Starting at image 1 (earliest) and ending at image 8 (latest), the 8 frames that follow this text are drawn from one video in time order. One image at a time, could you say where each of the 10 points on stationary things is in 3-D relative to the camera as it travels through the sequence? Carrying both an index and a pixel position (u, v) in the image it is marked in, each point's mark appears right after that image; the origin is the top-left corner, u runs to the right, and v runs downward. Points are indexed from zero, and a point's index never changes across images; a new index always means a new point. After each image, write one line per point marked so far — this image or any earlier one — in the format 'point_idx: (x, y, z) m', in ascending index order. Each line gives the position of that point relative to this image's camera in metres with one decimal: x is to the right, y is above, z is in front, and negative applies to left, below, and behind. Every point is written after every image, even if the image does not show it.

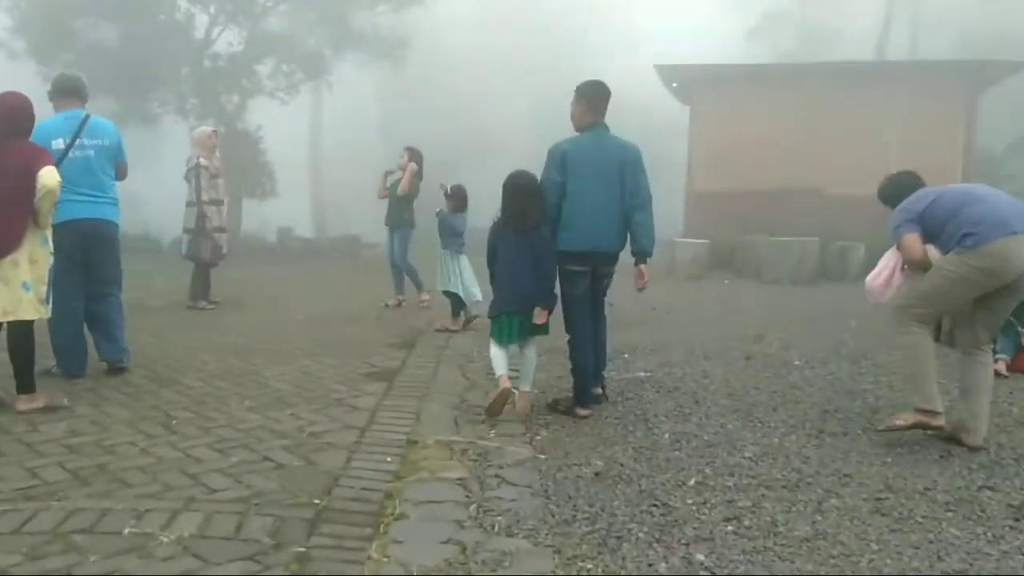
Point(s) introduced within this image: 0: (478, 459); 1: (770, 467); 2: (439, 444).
0: (-0.2, -0.9, +4.3) m
1: (+1.4, -1.0, +4.1) m
2: (-0.4, -0.9, +4.6) m
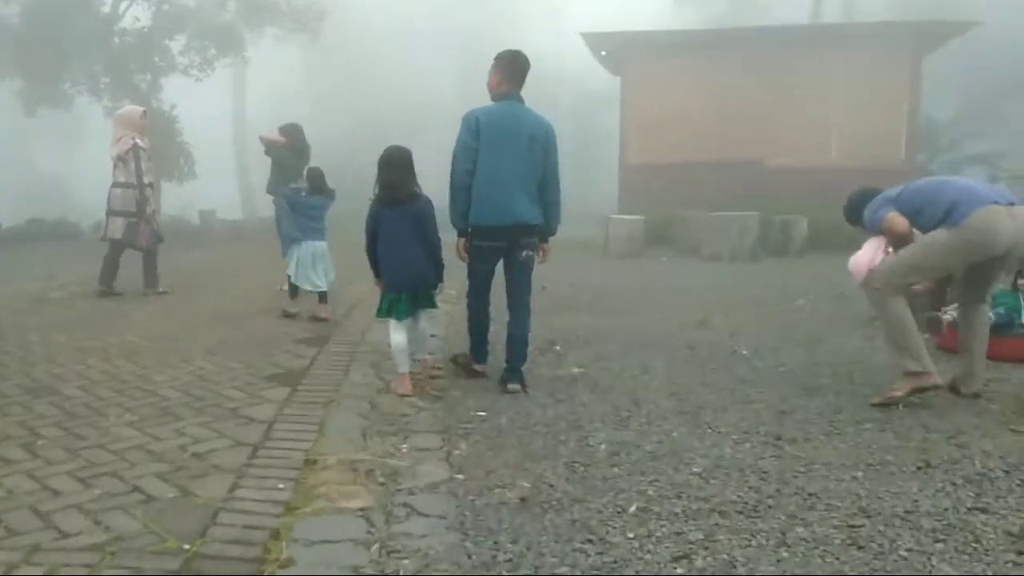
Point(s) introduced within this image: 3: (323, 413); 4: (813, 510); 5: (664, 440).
0: (-0.6, -0.9, +3.7) m
1: (+1.0, -0.9, +3.6) m
2: (-0.9, -0.9, +3.9) m
3: (-1.2, -0.8, +4.8) m
4: (+1.3, -0.9, +3.3) m
5: (+0.8, -0.8, +4.2) m
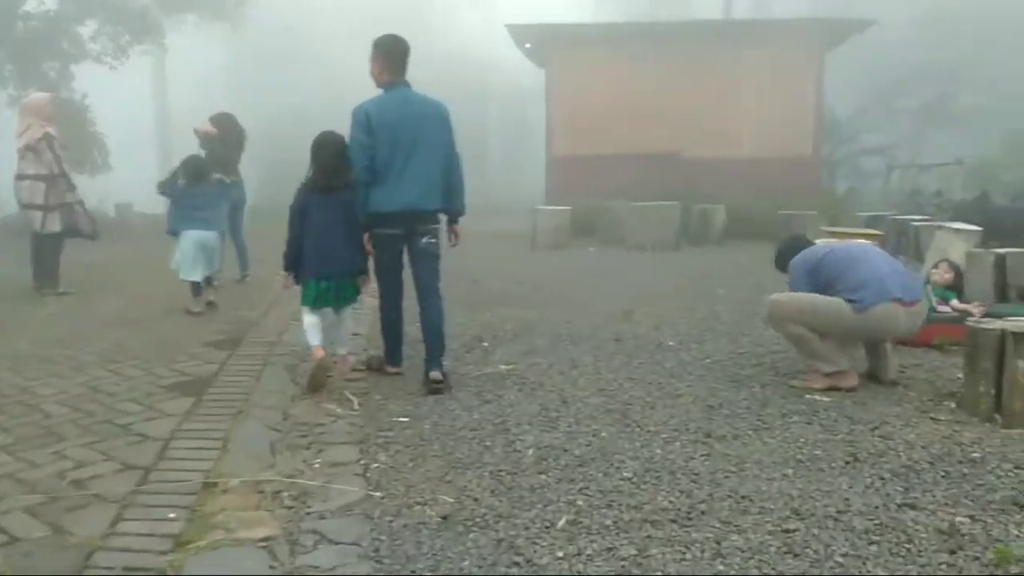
0: (-0.9, -0.9, +3.4) m
1: (+0.6, -0.9, +3.4) m
2: (-1.2, -0.9, +3.6) m
3: (-1.6, -0.8, +4.4) m
4: (+0.9, -0.9, +3.1) m
5: (+0.4, -0.8, +4.0) m
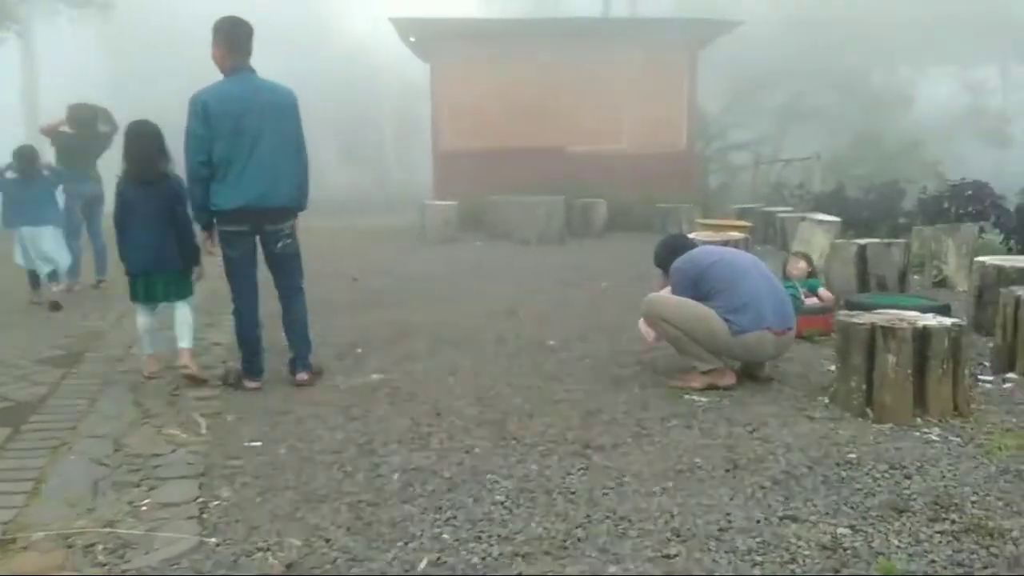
0: (-1.5, -1.0, +2.9) m
1: (+0.1, -0.9, +3.1) m
2: (-1.8, -1.0, +3.0) m
3: (-2.3, -0.9, +3.8) m
4: (+0.4, -0.9, +2.9) m
5: (-0.2, -0.8, +3.7) m
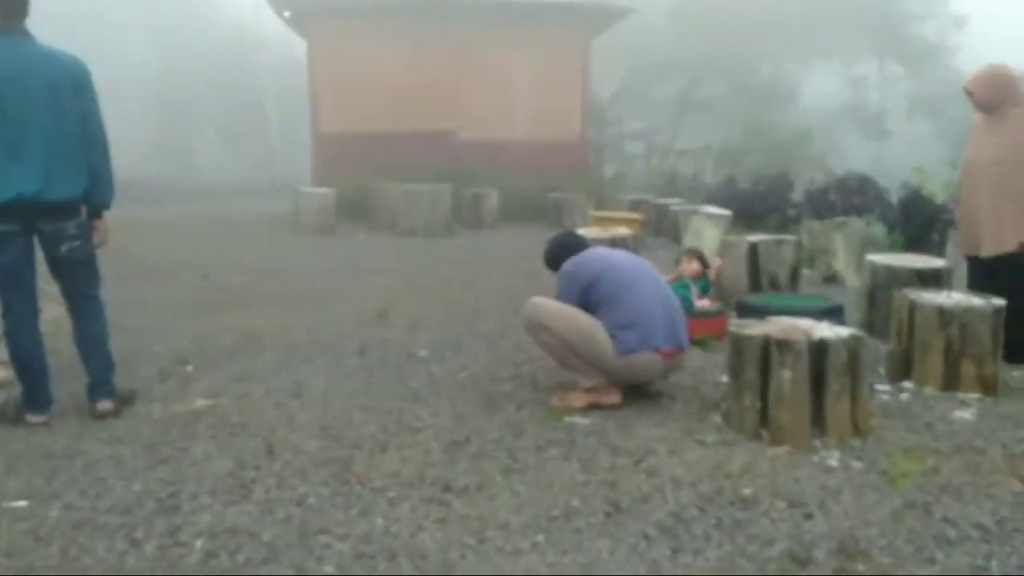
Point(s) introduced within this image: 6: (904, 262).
0: (-2.0, -1.1, +2.0) m
1: (-0.5, -1.0, +2.5) m
2: (-2.3, -1.1, +2.2) m
3: (-2.9, -0.9, +2.9) m
4: (-0.1, -1.0, +2.3) m
5: (-0.8, -0.9, +3.0) m
6: (+2.6, +0.2, +5.3) m
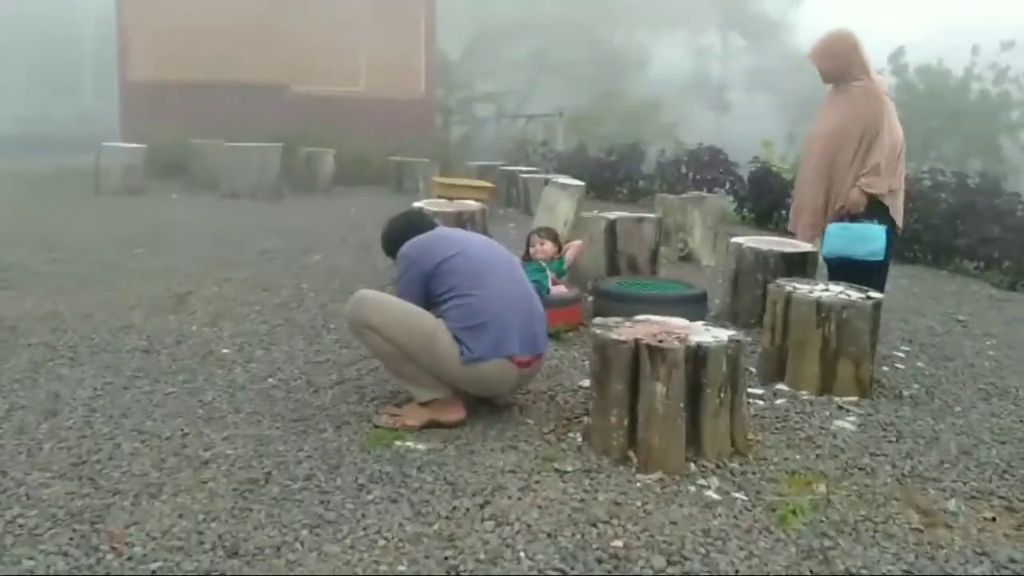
0: (-2.3, -1.2, +0.9) m
1: (-0.9, -1.0, +1.6) m
2: (-2.7, -1.1, +0.9) m
3: (-3.4, -1.0, +1.5) m
4: (-0.5, -1.0, +1.5) m
5: (-1.4, -0.9, +2.1) m
6: (+1.6, +0.3, +4.9) m
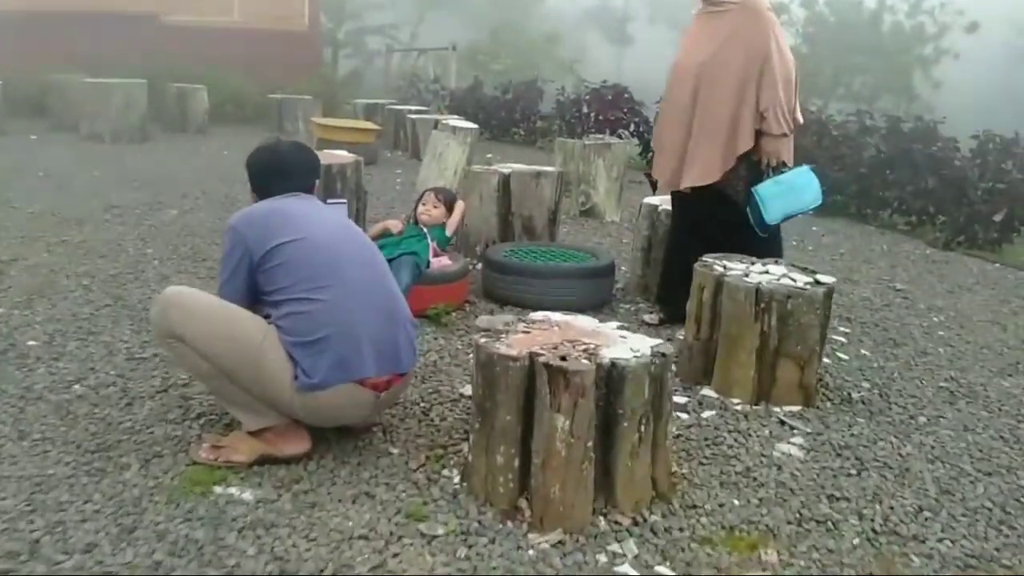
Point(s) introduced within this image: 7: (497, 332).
0: (-2.5, -1.4, -0.2) m
1: (-1.2, -1.2, +0.7) m
2: (-2.8, -1.4, -0.1) m
3: (-3.6, -1.2, +0.4) m
4: (-0.8, -1.2, +0.7) m
5: (-1.7, -1.0, +1.1) m
6: (+0.9, +0.4, +4.2) m
7: (-0.1, -0.1, +2.5) m
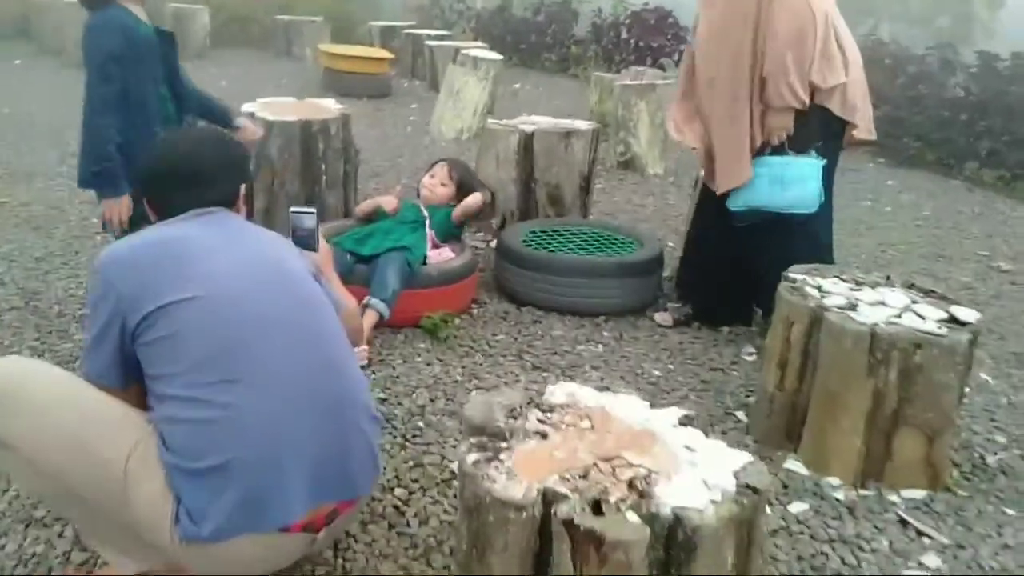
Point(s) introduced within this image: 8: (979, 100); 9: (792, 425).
0: (-2.6, -1.8, -0.8) m
1: (-1.3, -1.5, -0.1) m
2: (-2.9, -1.8, -0.8) m
3: (-3.7, -1.5, -0.3) m
4: (-0.9, -1.5, -0.1) m
5: (-1.8, -1.3, +0.3) m
6: (+1.0, +0.4, +3.1) m
7: (-0.1, -0.3, +1.6) m
8: (+3.6, +1.5, +6.0) m
9: (+0.8, -0.4, +2.2) m
